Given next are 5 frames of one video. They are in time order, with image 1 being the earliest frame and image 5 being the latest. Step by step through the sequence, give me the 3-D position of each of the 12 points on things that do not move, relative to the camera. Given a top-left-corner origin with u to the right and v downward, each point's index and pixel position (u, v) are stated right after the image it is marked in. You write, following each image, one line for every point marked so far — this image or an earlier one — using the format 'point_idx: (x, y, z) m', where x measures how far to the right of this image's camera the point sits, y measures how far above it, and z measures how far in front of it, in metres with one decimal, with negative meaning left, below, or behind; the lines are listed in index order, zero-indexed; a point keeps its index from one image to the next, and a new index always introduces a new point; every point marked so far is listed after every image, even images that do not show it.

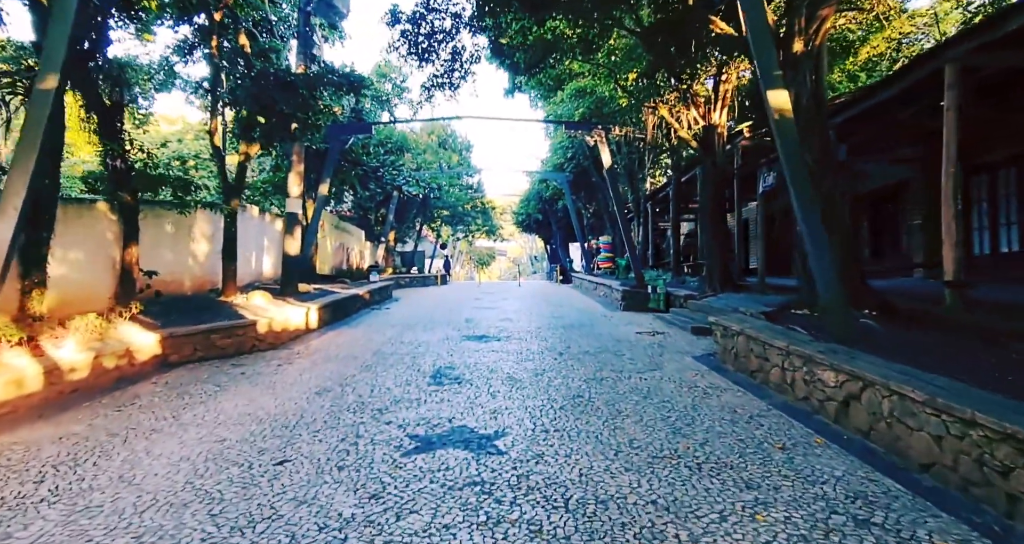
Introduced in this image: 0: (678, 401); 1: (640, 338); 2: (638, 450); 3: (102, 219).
0: (+1.5, -1.2, +5.1) m
1: (+2.0, -1.0, +8.9) m
2: (+0.9, -1.2, +3.9) m
3: (-6.0, +0.8, +8.4) m
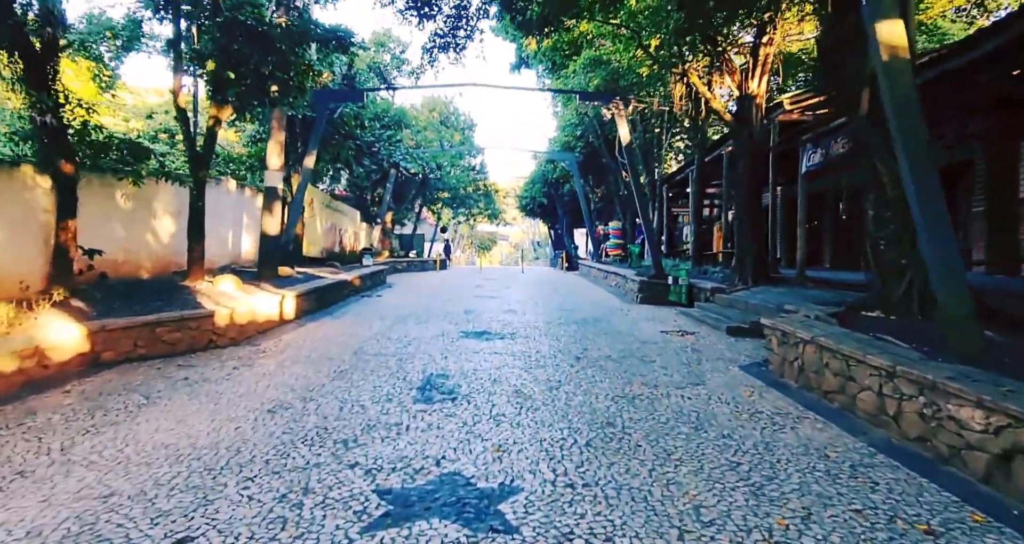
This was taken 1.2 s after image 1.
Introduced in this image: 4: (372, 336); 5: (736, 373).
0: (+1.5, -1.1, +3.9) m
1: (+2.1, -0.9, +7.6) m
2: (+0.9, -1.2, +2.7) m
3: (-5.8, +1.0, +7.0) m
4: (-1.9, -0.9, +7.8) m
5: (+2.2, -1.0, +5.7) m
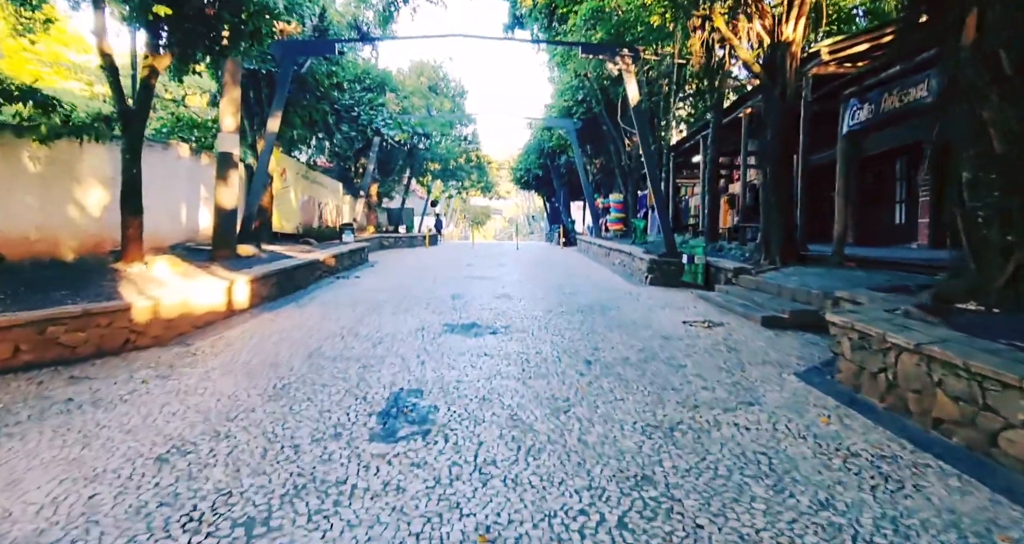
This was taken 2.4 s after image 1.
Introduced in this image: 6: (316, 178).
0: (+1.5, -1.0, +2.6) m
1: (+2.0, -0.7, +6.3) m
2: (+0.9, -1.2, +1.4) m
3: (-5.9, +1.2, +5.6) m
4: (-2.0, -0.7, +6.5) m
5: (+2.2, -0.8, +4.4) m
6: (-6.0, +2.9, +17.7) m
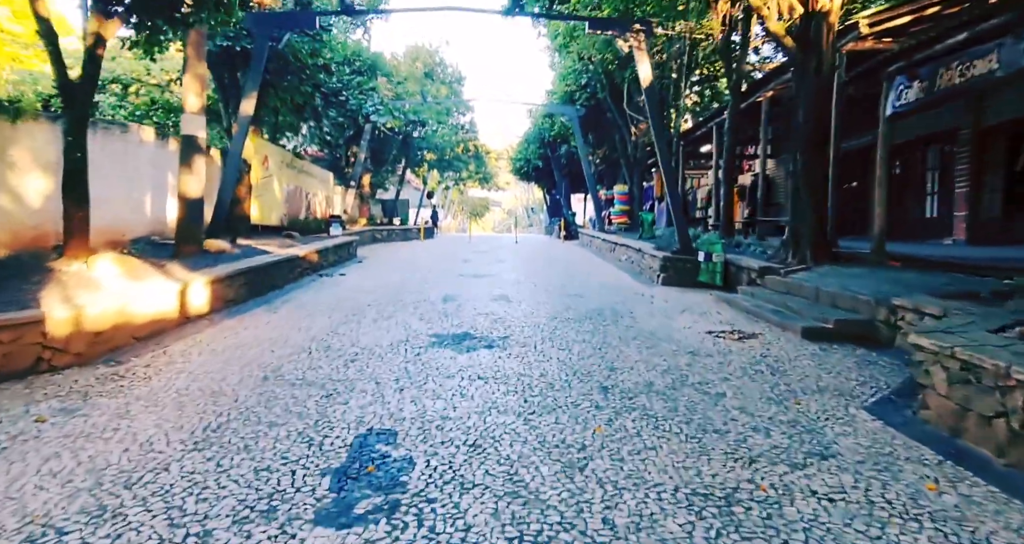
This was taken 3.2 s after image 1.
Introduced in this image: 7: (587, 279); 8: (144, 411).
0: (+1.5, -1.1, +1.6) m
1: (+2.0, -0.7, +5.3) m
2: (+0.9, -1.3, +0.4) m
3: (-5.9, +1.2, +4.6) m
4: (-2.0, -0.7, +5.5) m
5: (+2.2, -0.9, +3.5) m
6: (-6.0, +3.0, +16.7) m
7: (+1.4, -0.1, +10.8) m
8: (-2.3, -0.9, +3.6) m
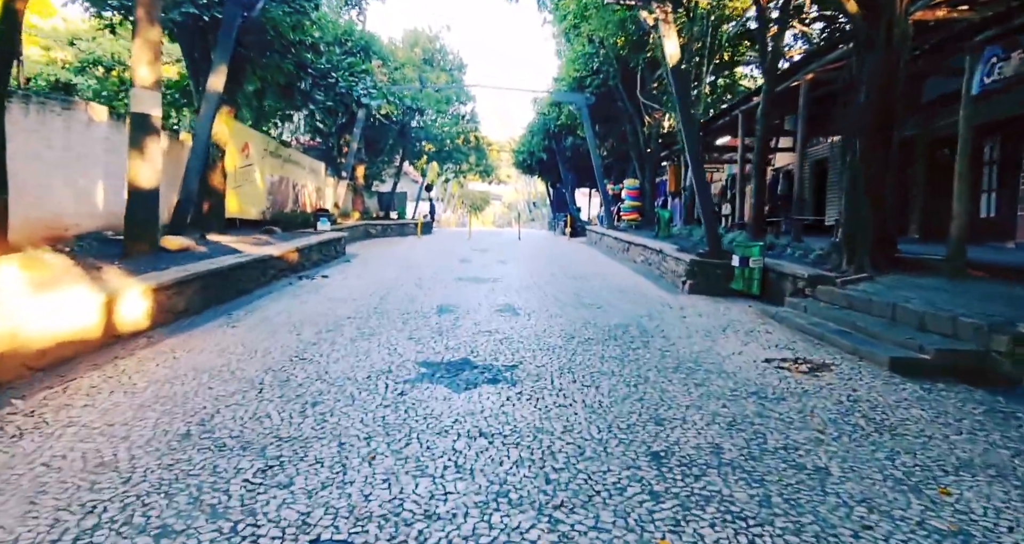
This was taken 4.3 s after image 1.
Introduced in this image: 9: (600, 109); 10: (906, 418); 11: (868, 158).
0: (+1.6, -1.3, +0.4) m
1: (+2.1, -0.8, +4.1) m
2: (+1.0, -1.4, -0.8) m
3: (-5.8, +1.1, +3.3) m
4: (-1.9, -0.8, +4.3) m
5: (+2.3, -1.0, +2.3) m
6: (-5.9, +3.1, +15.5) m
7: (+1.5, -0.2, +9.5) m
8: (-2.2, -1.0, +2.4) m
9: (+3.0, +5.4, +19.2) m
10: (+2.5, -0.9, +3.6) m
11: (+4.3, +1.4, +7.0) m
